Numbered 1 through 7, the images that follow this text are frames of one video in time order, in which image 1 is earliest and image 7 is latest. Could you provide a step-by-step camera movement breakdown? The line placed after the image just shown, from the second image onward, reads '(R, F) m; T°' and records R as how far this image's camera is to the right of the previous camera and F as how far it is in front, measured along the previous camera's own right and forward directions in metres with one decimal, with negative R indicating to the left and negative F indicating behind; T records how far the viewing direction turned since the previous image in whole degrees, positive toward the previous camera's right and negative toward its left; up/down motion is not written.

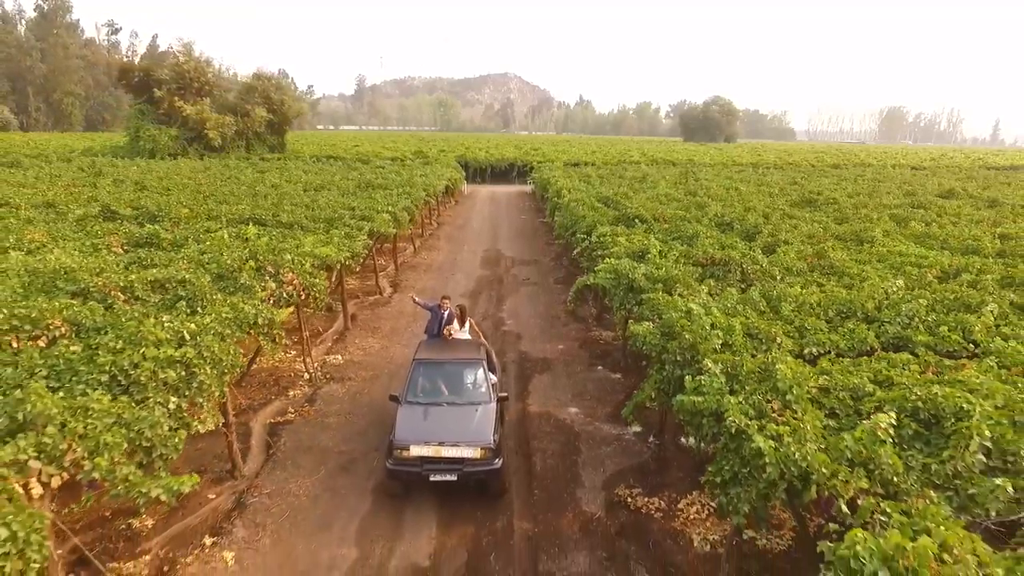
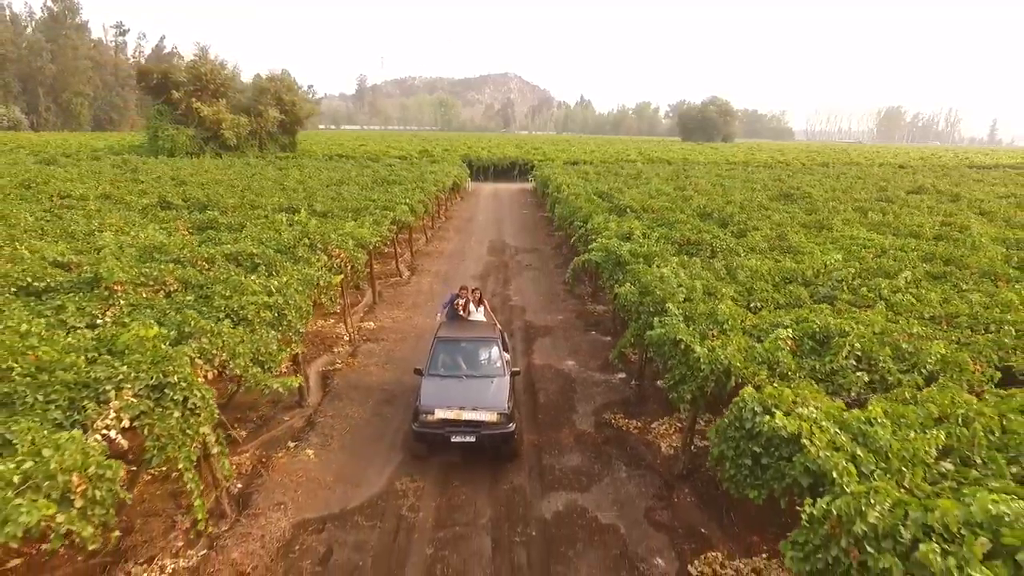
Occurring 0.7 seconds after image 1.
(-0.2, -2.1) m; 0°
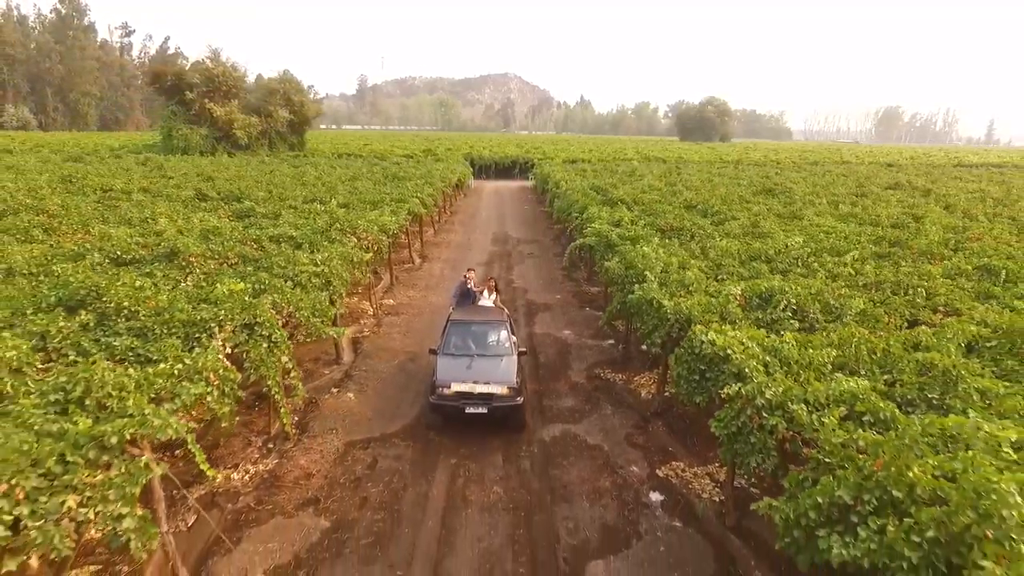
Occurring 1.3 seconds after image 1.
(-0.1, -1.8) m; 0°
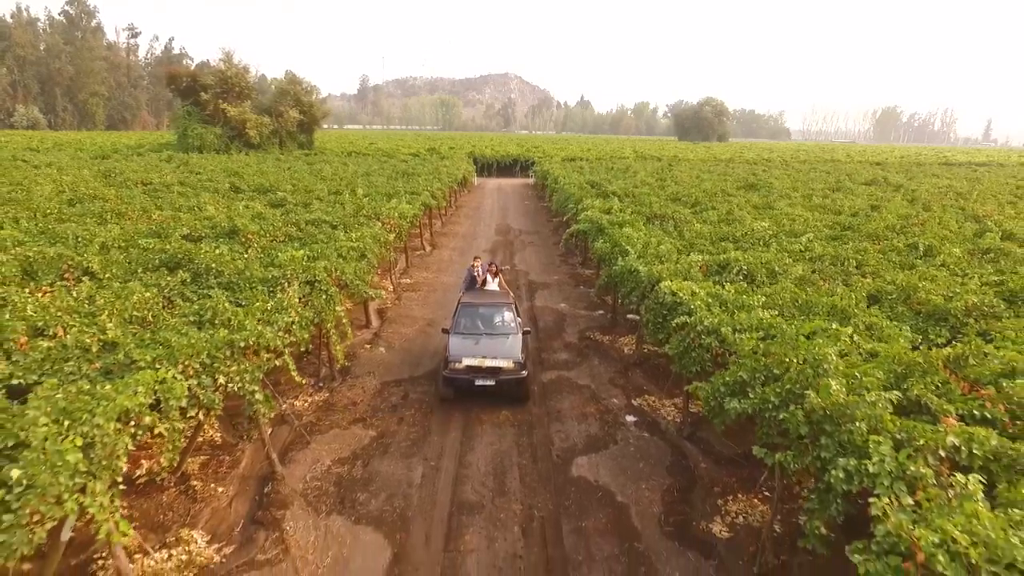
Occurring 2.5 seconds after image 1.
(-0.1, -2.1) m; 0°
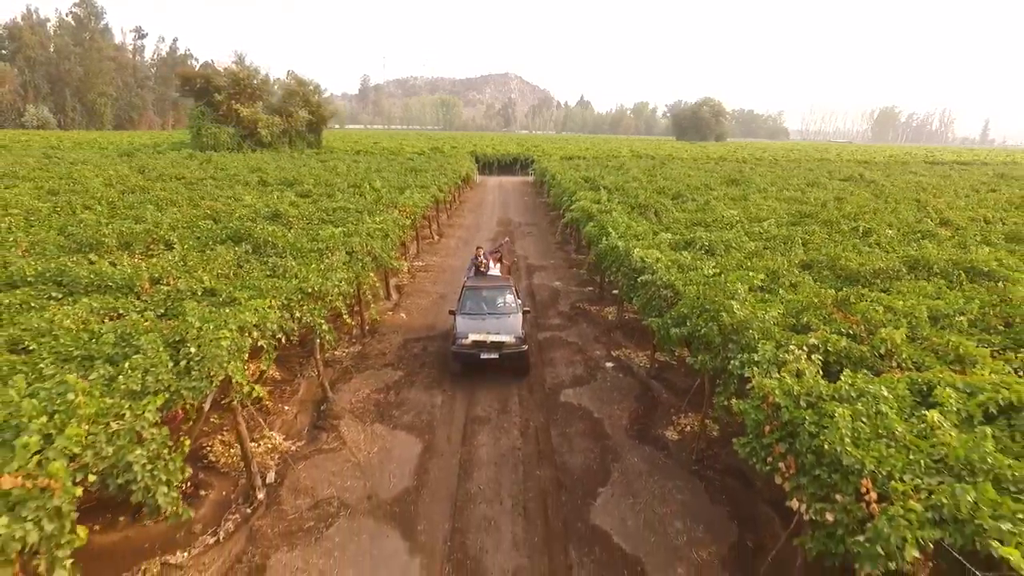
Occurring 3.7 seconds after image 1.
(0.0, -2.3) m; 0°
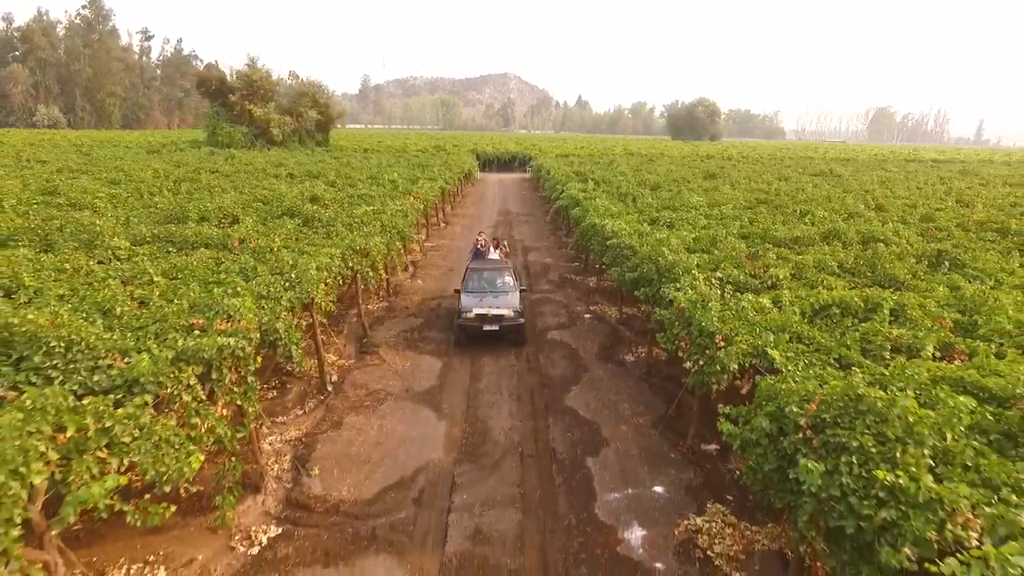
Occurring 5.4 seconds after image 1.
(0.0, -3.1) m; 0°
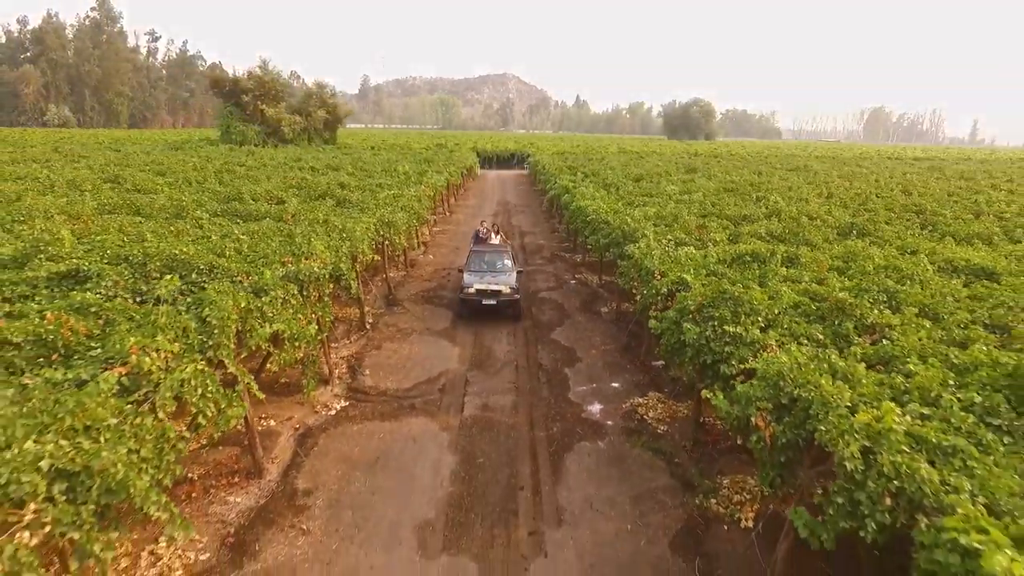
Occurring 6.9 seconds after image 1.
(0.0, -3.1) m; 0°
